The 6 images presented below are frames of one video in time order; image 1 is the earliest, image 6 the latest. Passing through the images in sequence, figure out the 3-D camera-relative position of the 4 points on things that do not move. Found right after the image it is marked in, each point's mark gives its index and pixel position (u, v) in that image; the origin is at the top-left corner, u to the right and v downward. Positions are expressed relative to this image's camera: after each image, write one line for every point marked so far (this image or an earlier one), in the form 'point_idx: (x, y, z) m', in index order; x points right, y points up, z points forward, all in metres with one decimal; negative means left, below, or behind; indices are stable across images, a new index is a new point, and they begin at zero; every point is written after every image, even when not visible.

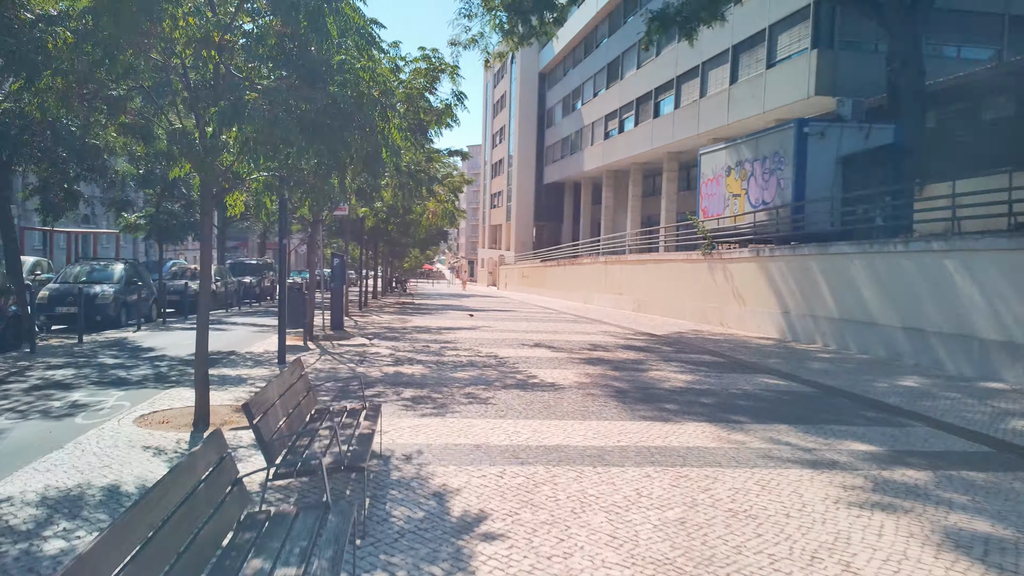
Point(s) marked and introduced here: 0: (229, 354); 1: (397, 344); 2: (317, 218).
0: (-4.4, -1.0, +12.1) m
1: (-2.2, -1.0, +14.4) m
2: (-3.9, +1.4, +15.3) m
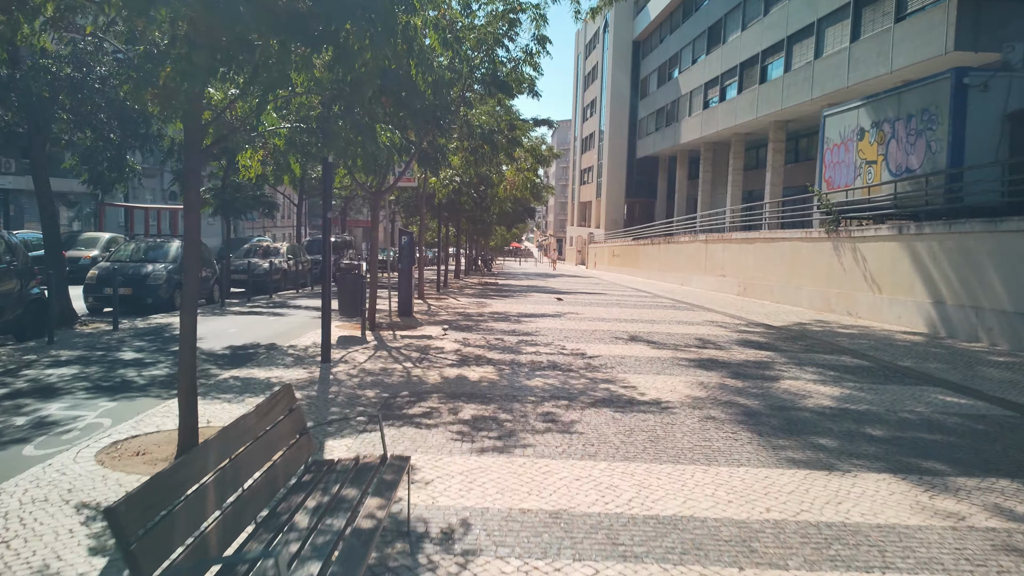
0: (-3.2, -0.8, +10.2) m
1: (-0.7, -0.8, +12.3) m
2: (-2.3, +1.8, +13.3) m
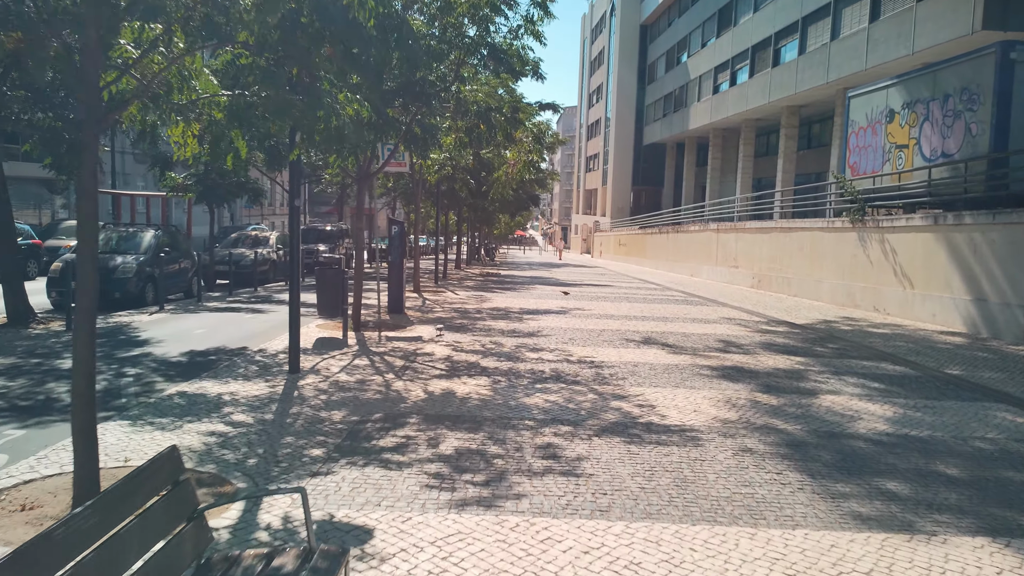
0: (-3.2, -0.8, +9.0) m
1: (-0.7, -0.7, +11.1) m
2: (-2.3, +1.8, +12.1) m
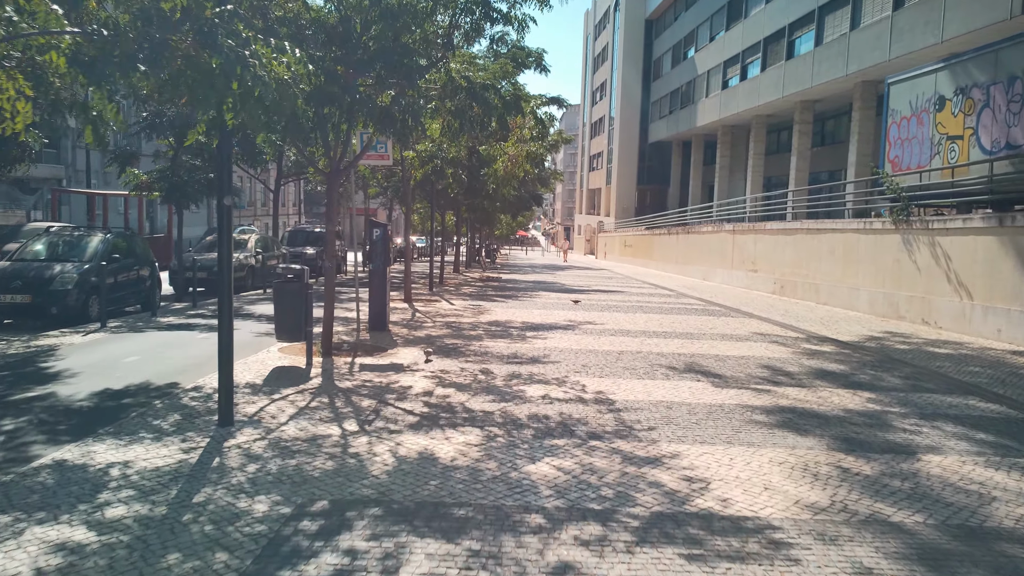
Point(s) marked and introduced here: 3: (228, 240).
0: (-3.2, -1.0, +7.0) m
1: (-0.7, -0.9, +9.1) m
2: (-2.3, +1.6, +10.1) m
3: (-2.3, +0.4, +6.2) m
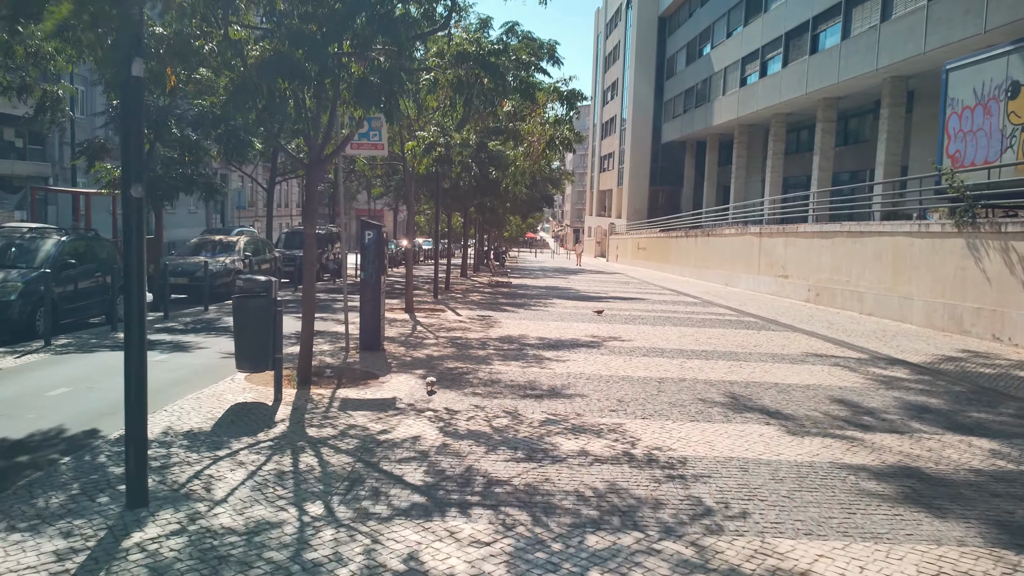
0: (-3.1, -1.1, +5.3) m
1: (-0.5, -1.1, +7.3) m
2: (-2.1, +1.5, +8.3) m
3: (-2.1, +0.2, +4.5) m
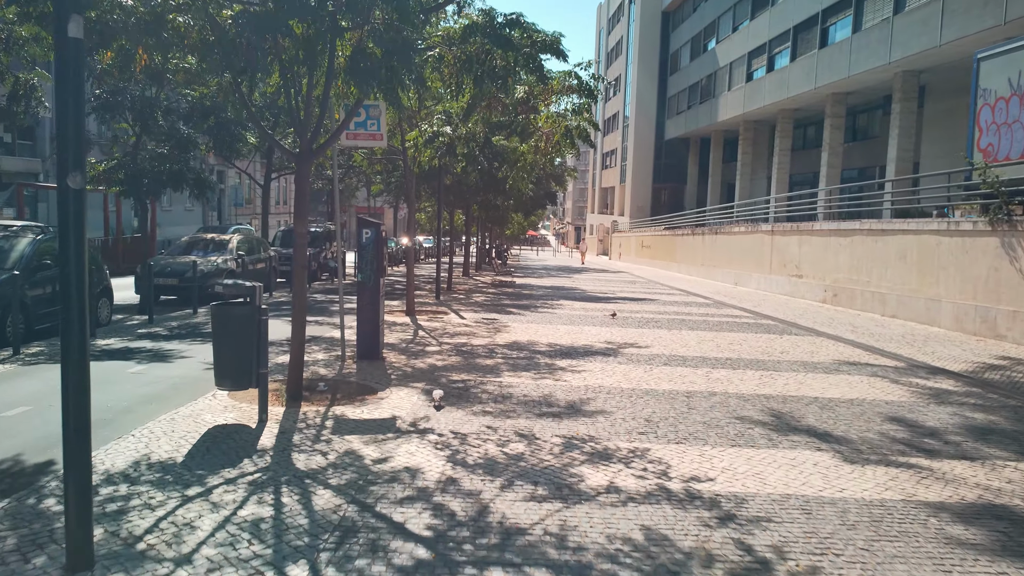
0: (-3.0, -1.2, +4.5) m
1: (-0.4, -1.1, +6.5) m
2: (-2.0, +1.4, +7.5) m
3: (-2.0, +0.2, +3.7) m
